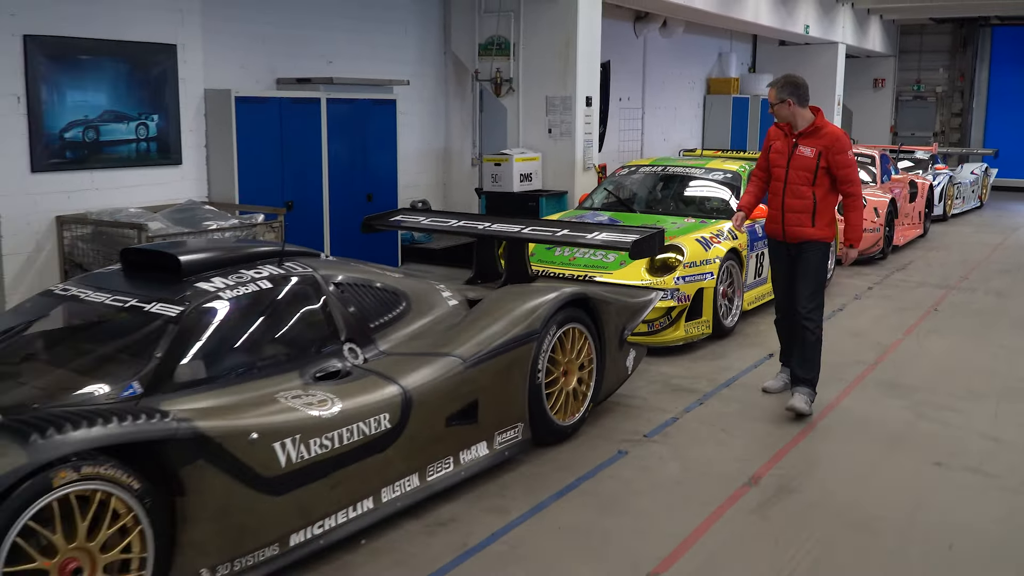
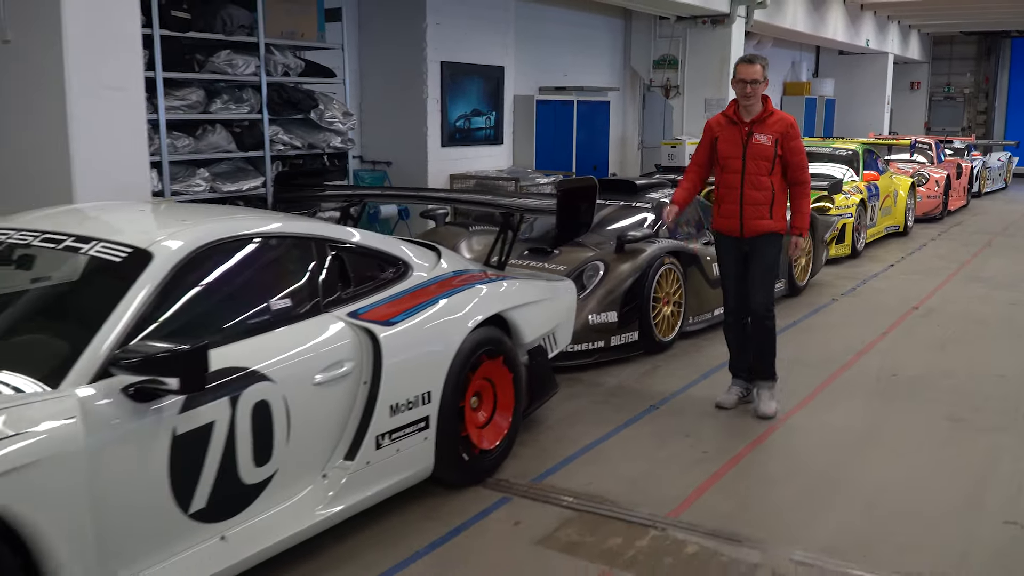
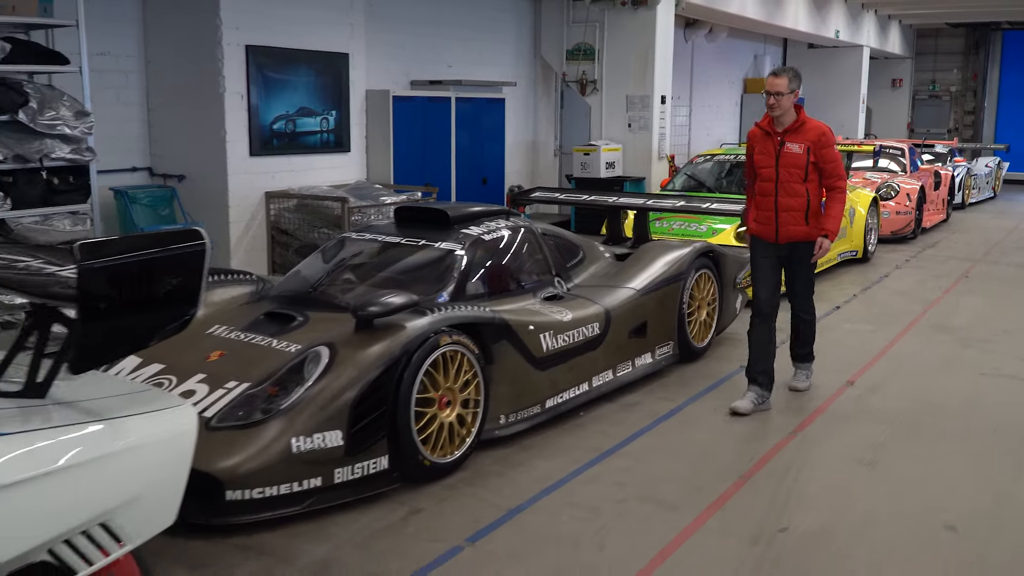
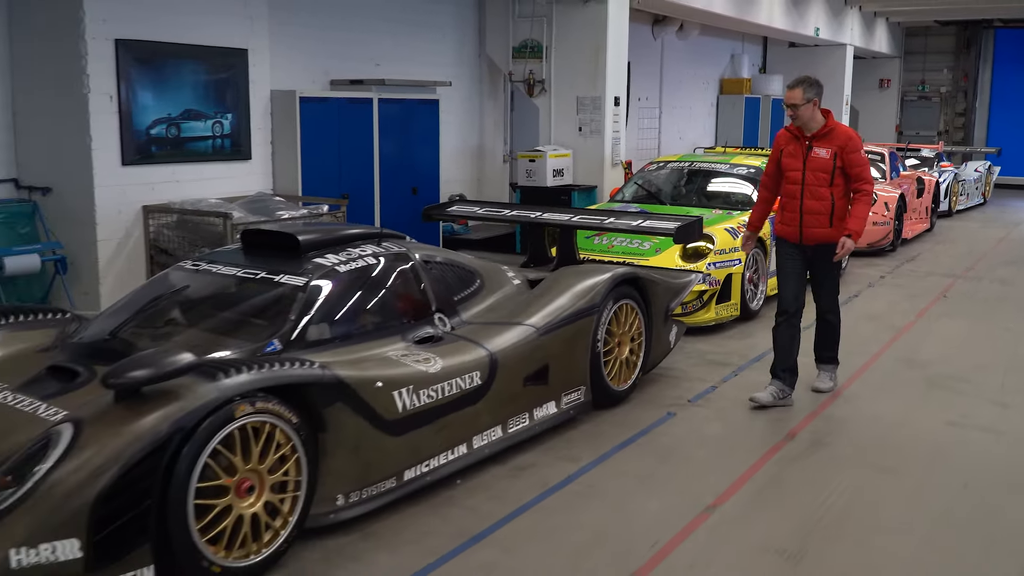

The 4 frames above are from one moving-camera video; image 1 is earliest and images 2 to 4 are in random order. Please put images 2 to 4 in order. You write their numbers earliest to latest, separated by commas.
4, 3, 2
